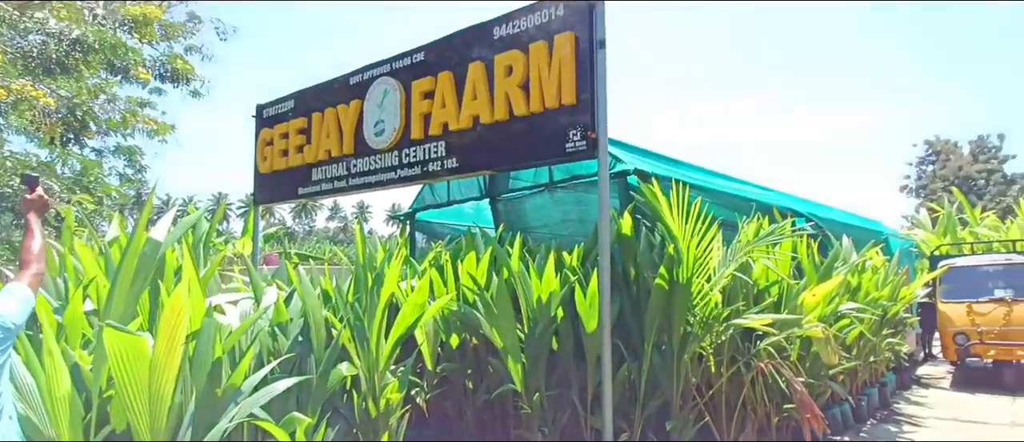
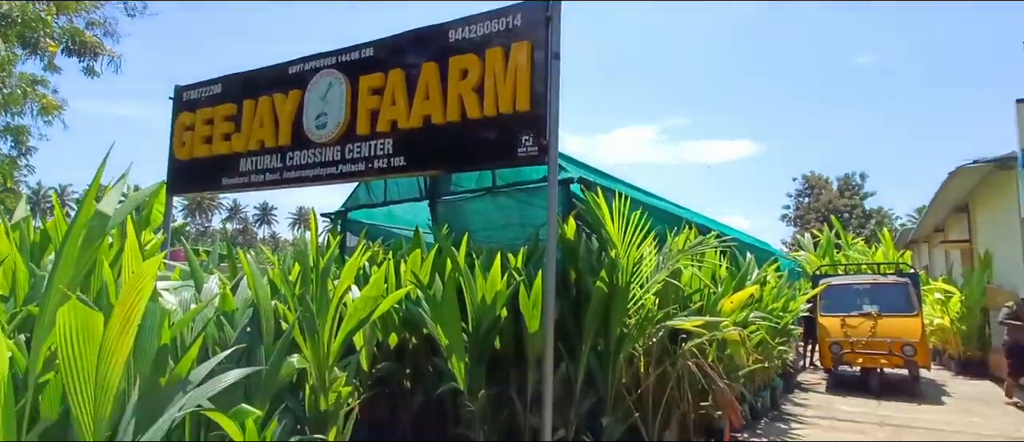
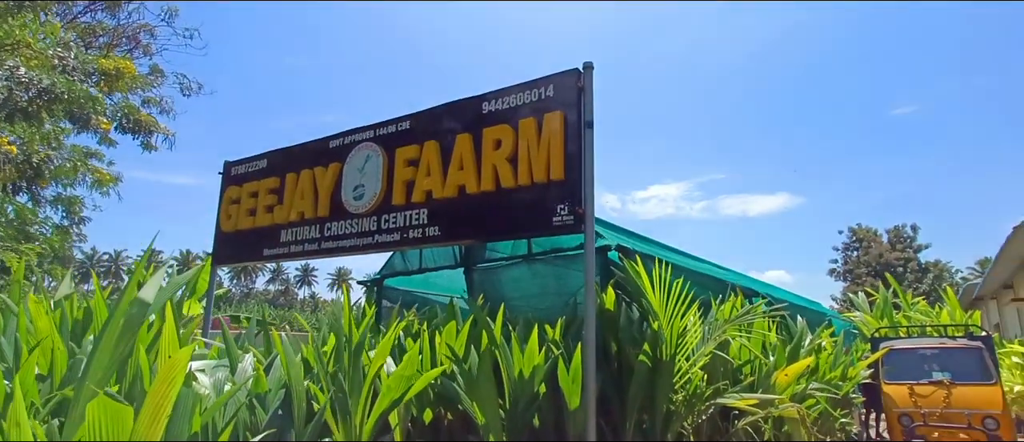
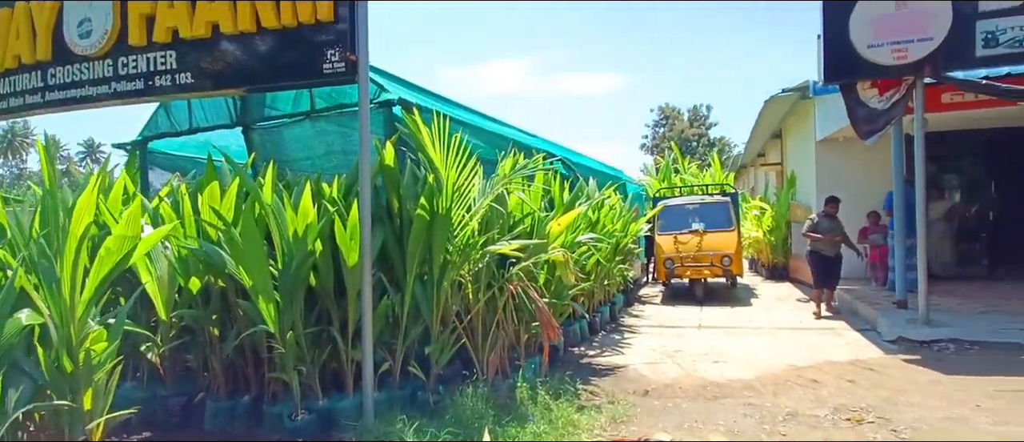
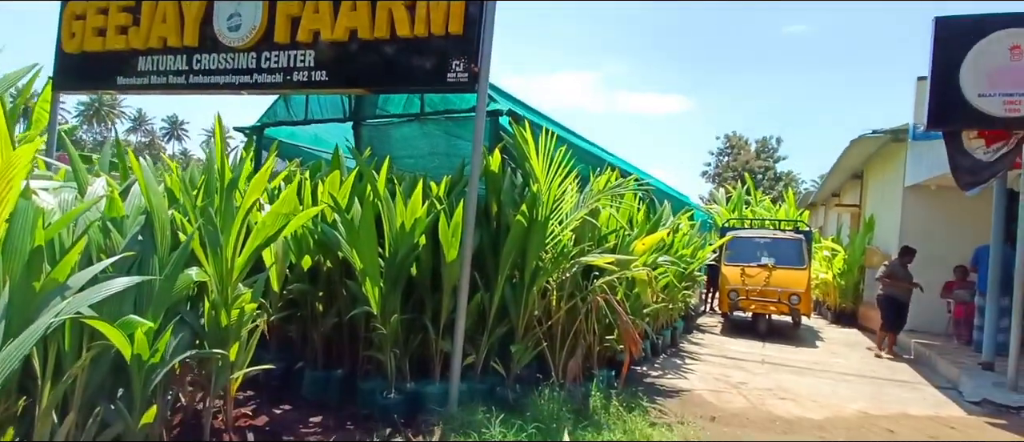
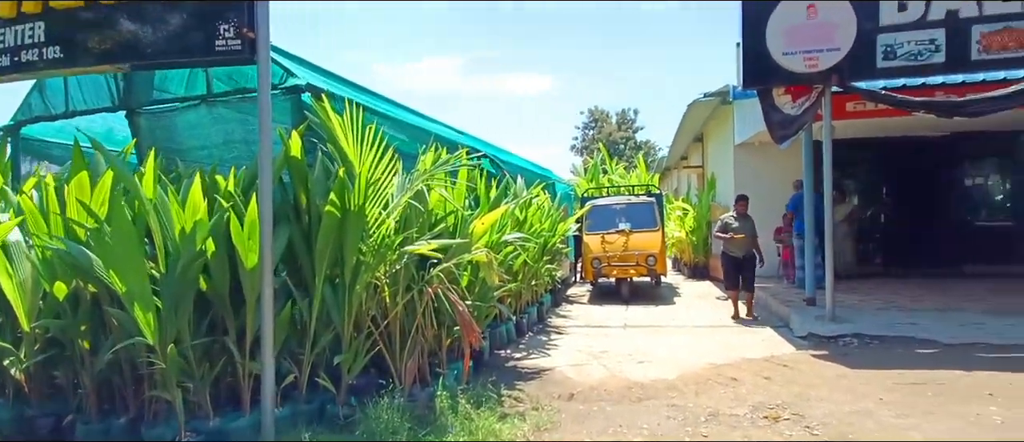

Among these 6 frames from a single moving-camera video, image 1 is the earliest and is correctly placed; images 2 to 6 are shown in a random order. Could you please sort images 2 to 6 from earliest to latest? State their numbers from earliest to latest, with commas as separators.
3, 2, 5, 4, 6
